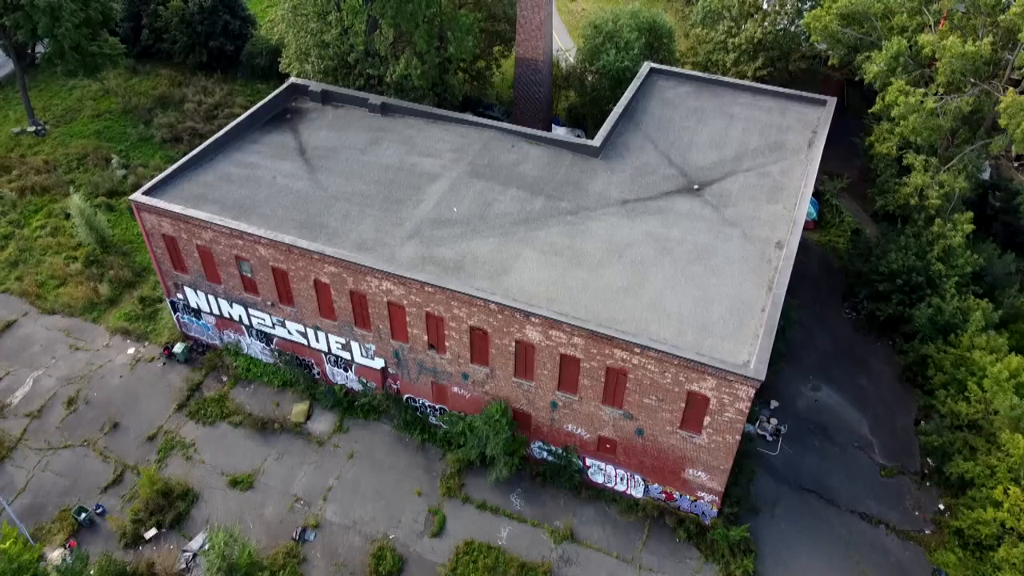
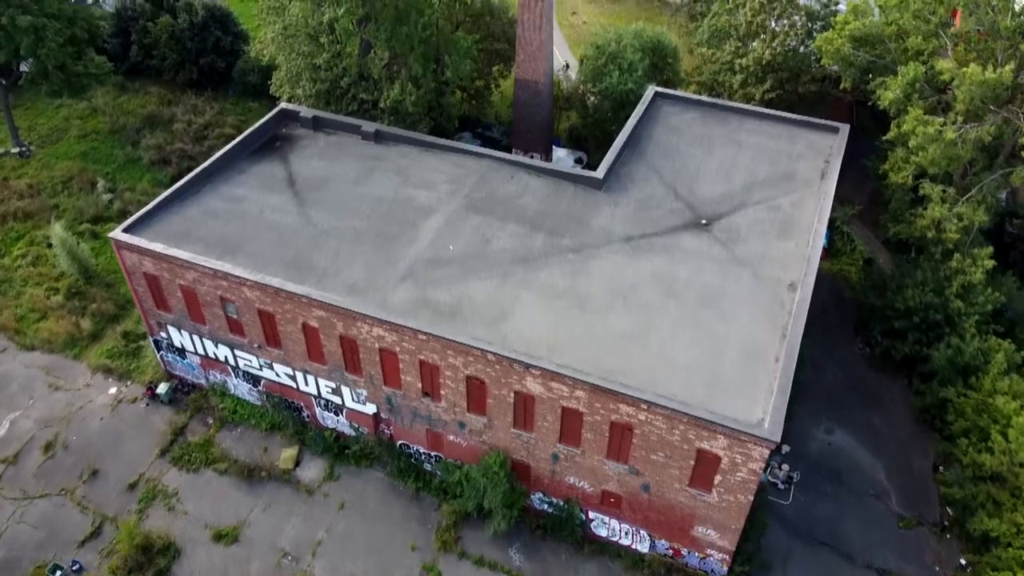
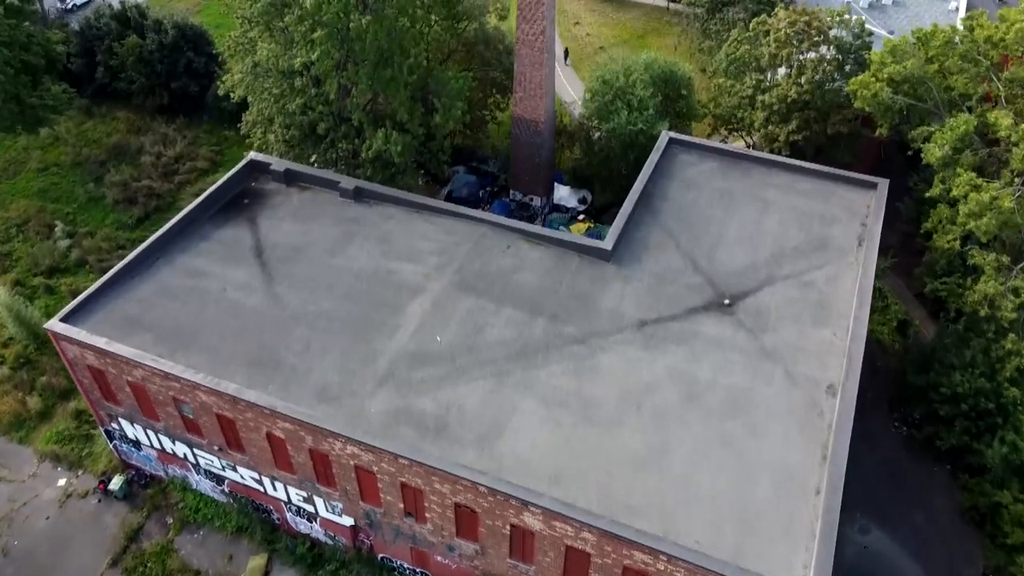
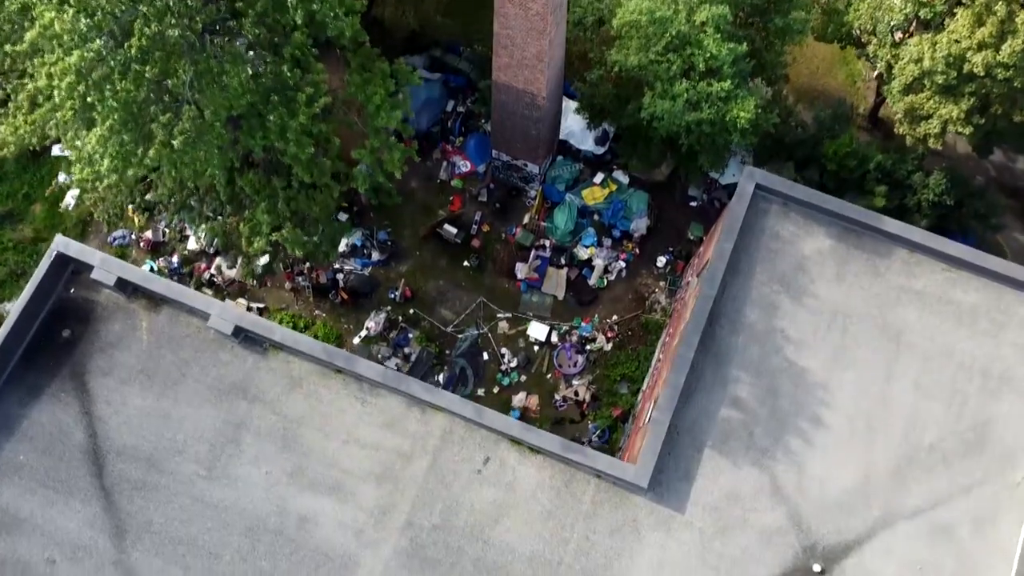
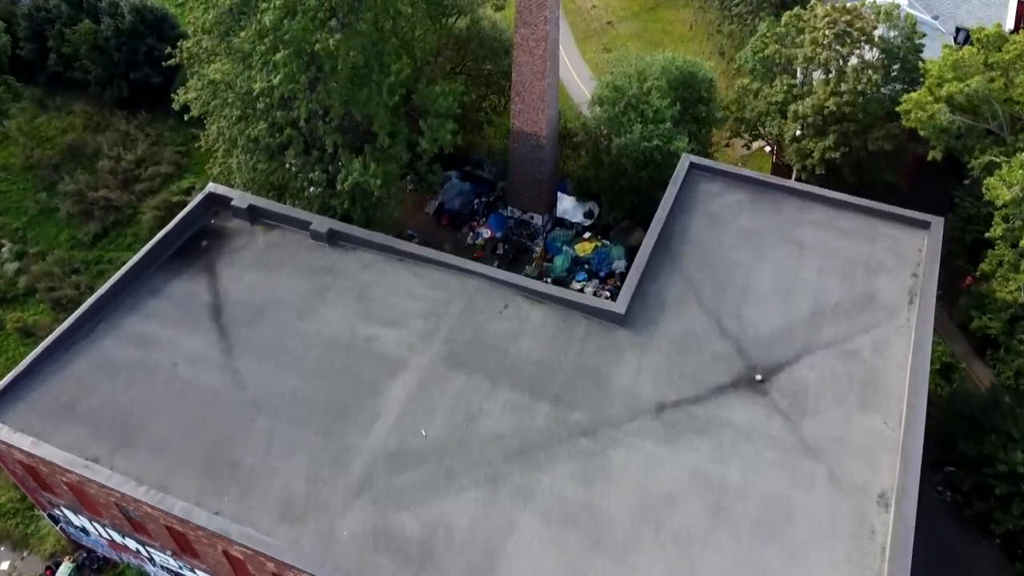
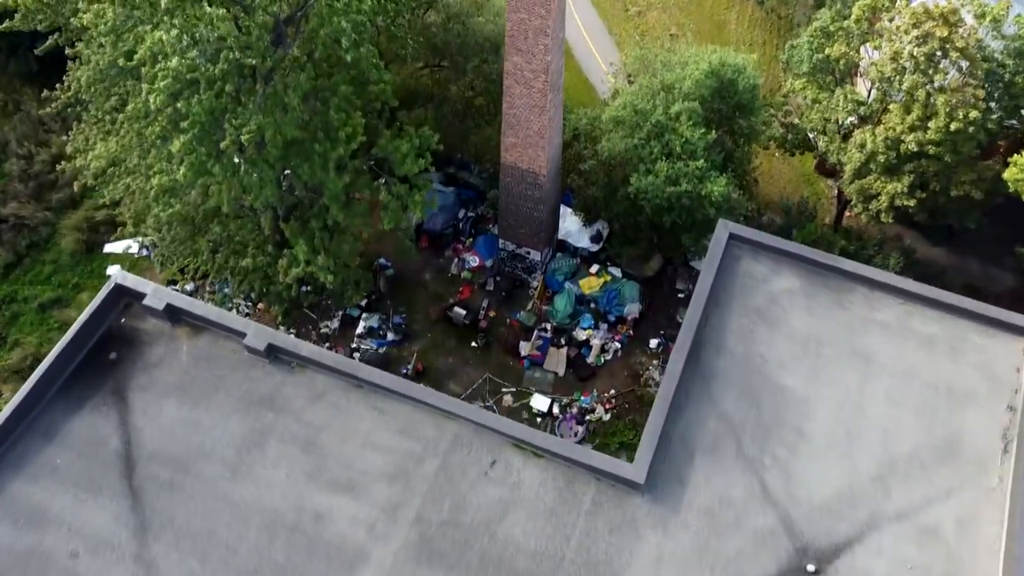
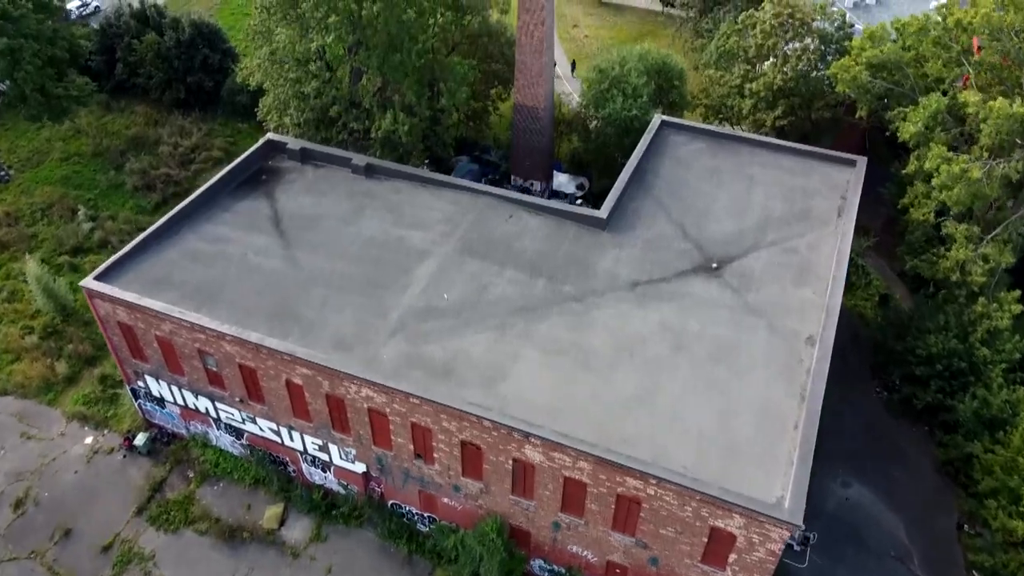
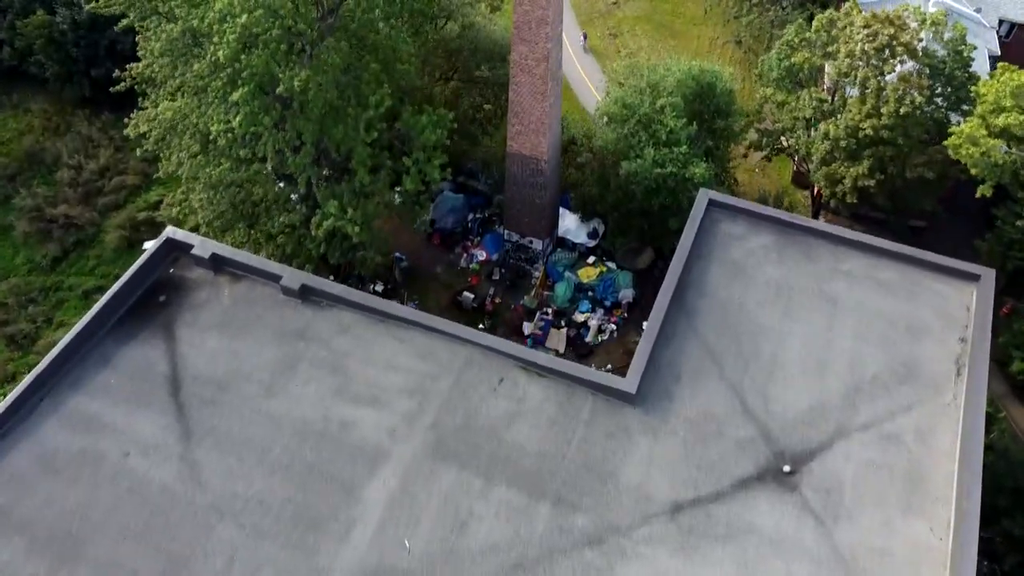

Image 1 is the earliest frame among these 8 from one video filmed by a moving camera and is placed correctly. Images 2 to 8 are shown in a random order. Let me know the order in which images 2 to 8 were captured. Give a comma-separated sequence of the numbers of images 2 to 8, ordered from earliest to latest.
2, 7, 3, 5, 8, 6, 4
